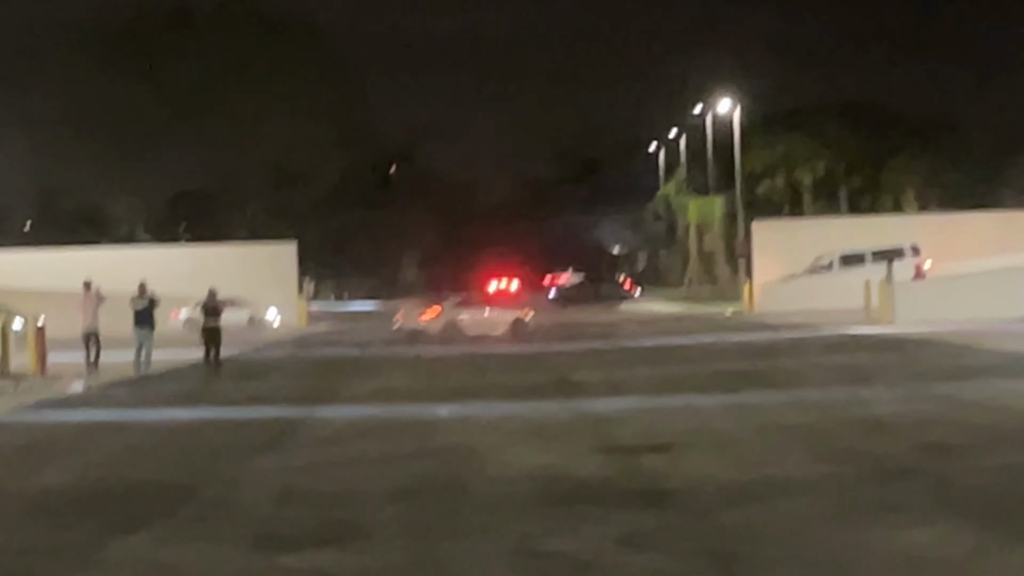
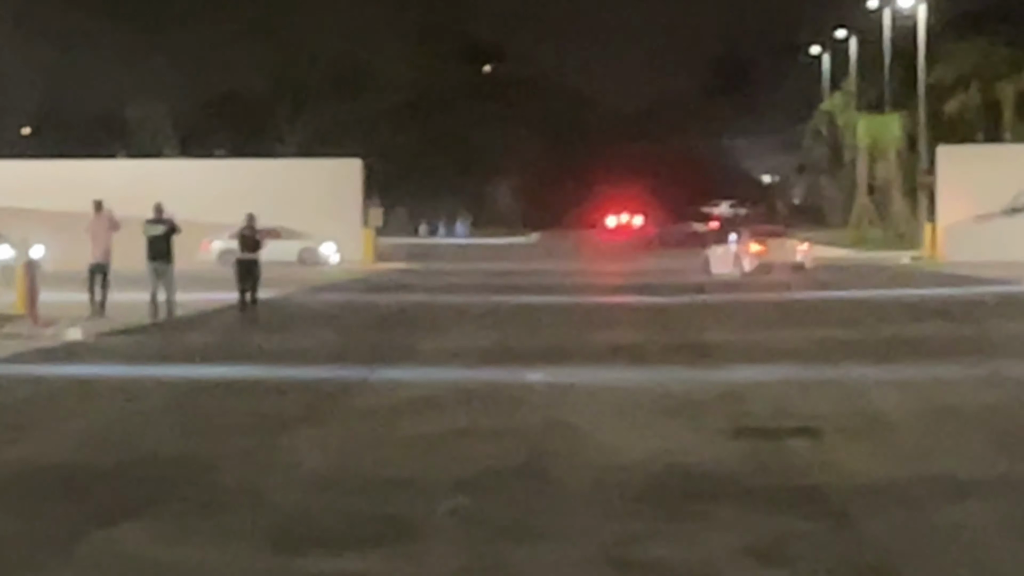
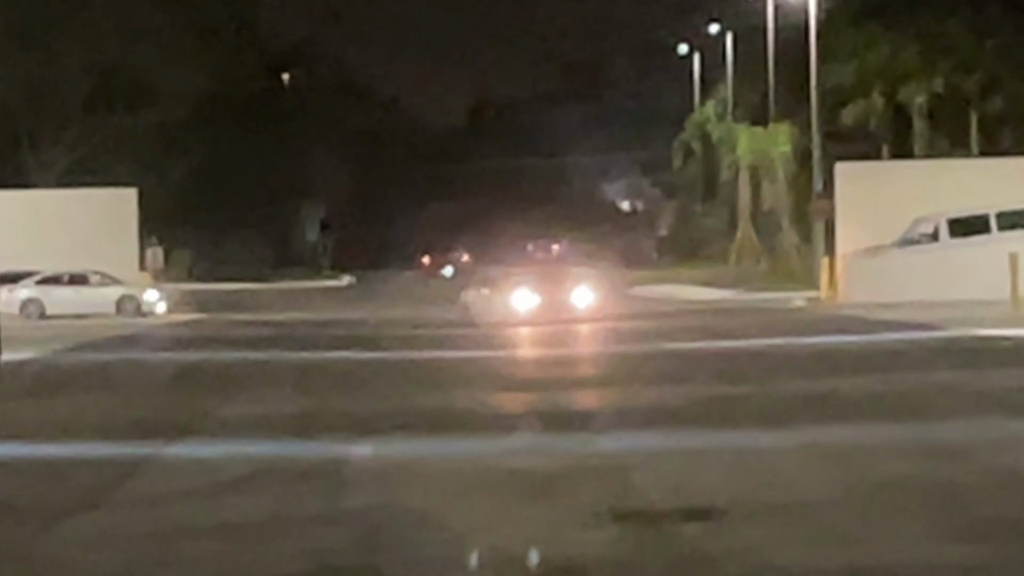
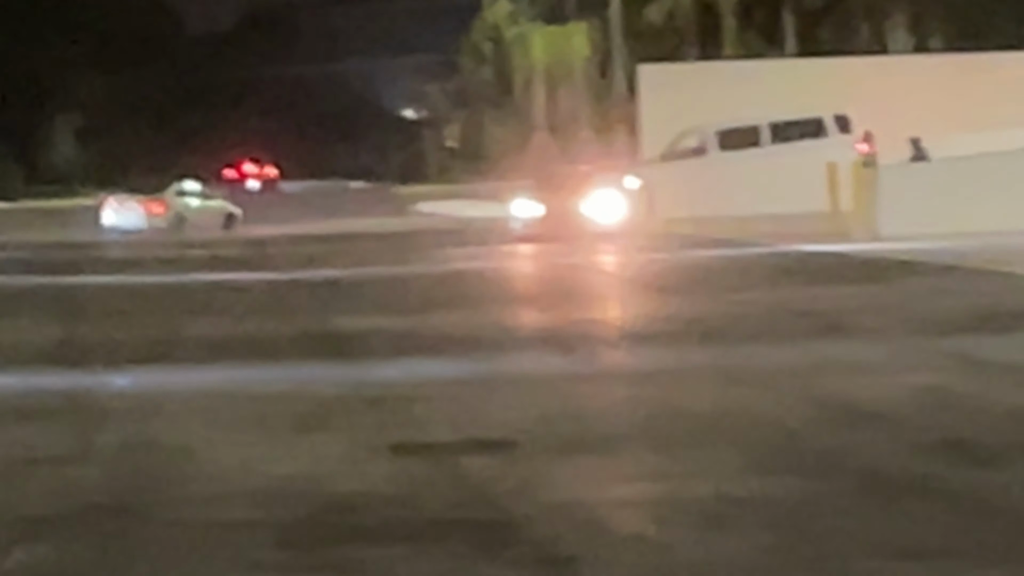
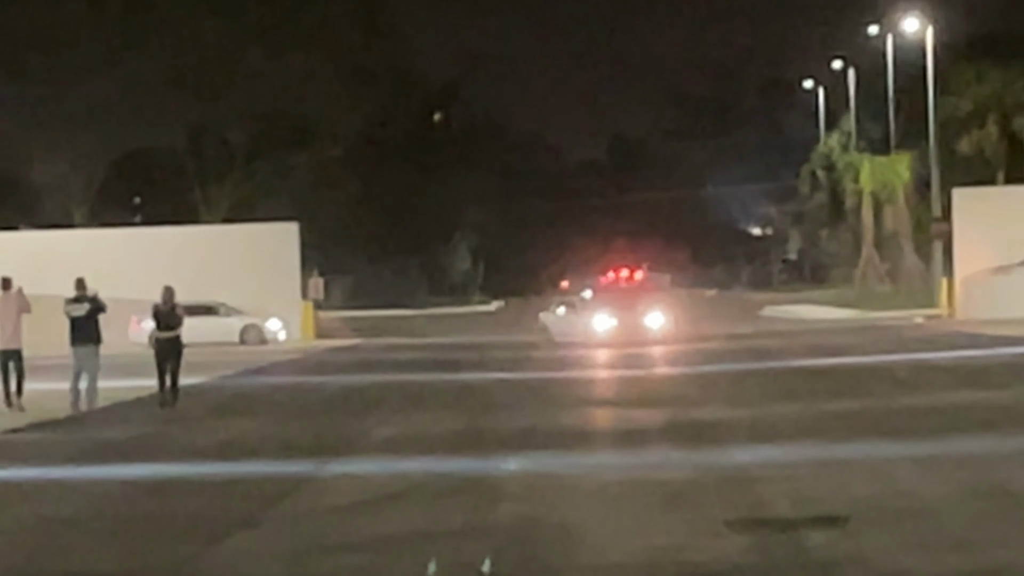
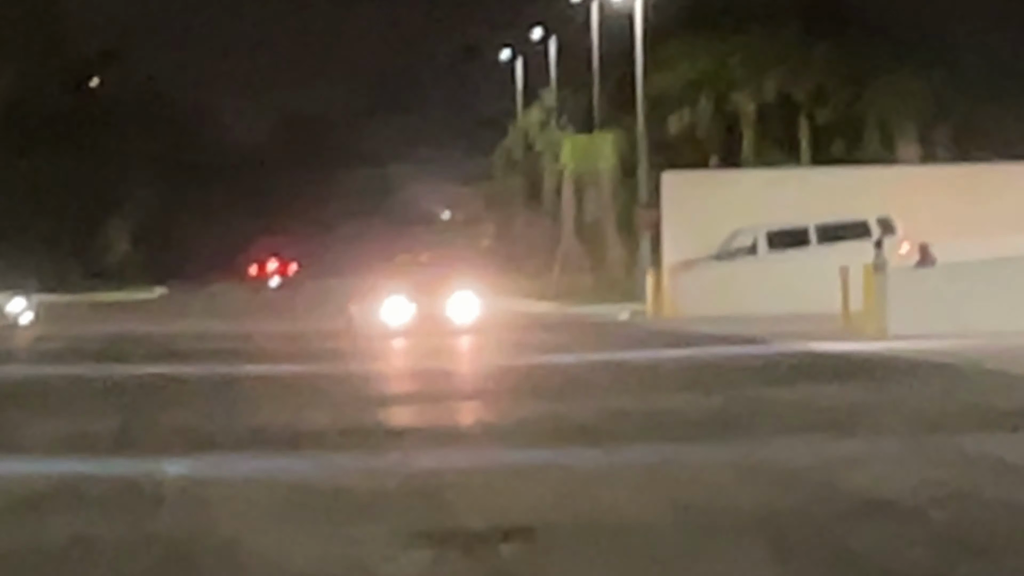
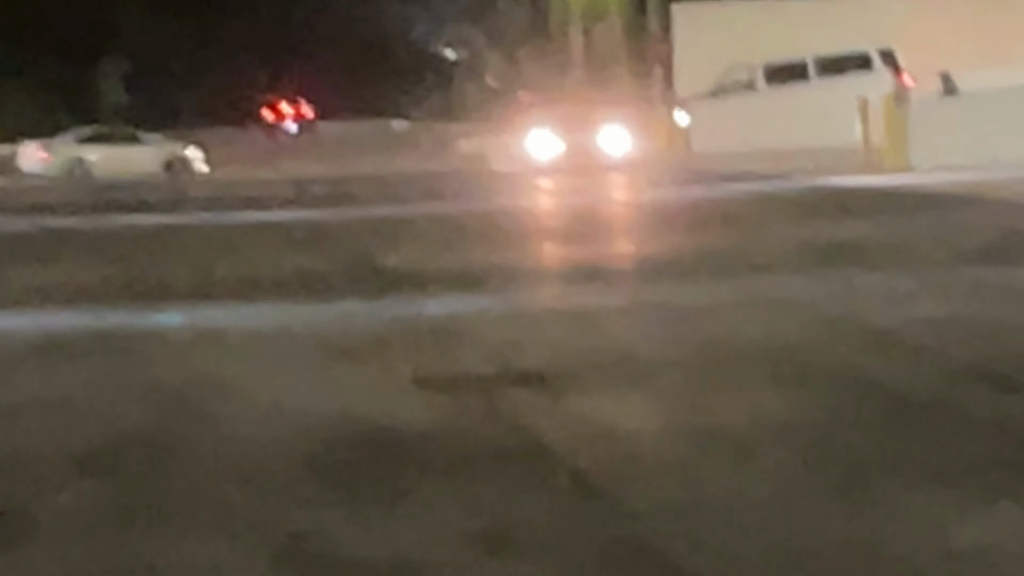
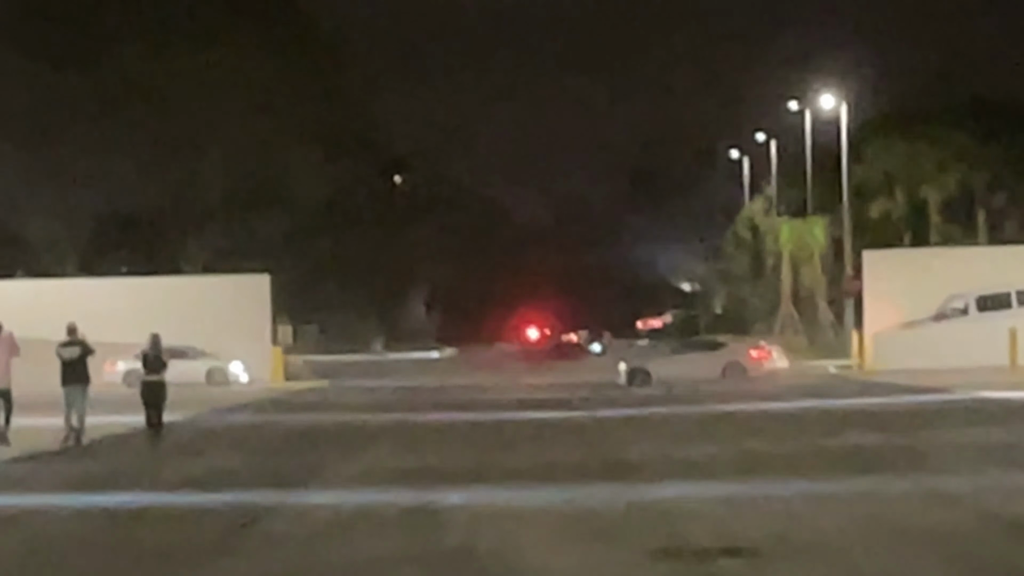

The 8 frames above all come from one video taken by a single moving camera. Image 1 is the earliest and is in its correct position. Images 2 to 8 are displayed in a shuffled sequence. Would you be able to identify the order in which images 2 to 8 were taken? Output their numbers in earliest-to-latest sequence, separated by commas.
2, 8, 5, 3, 6, 7, 4
